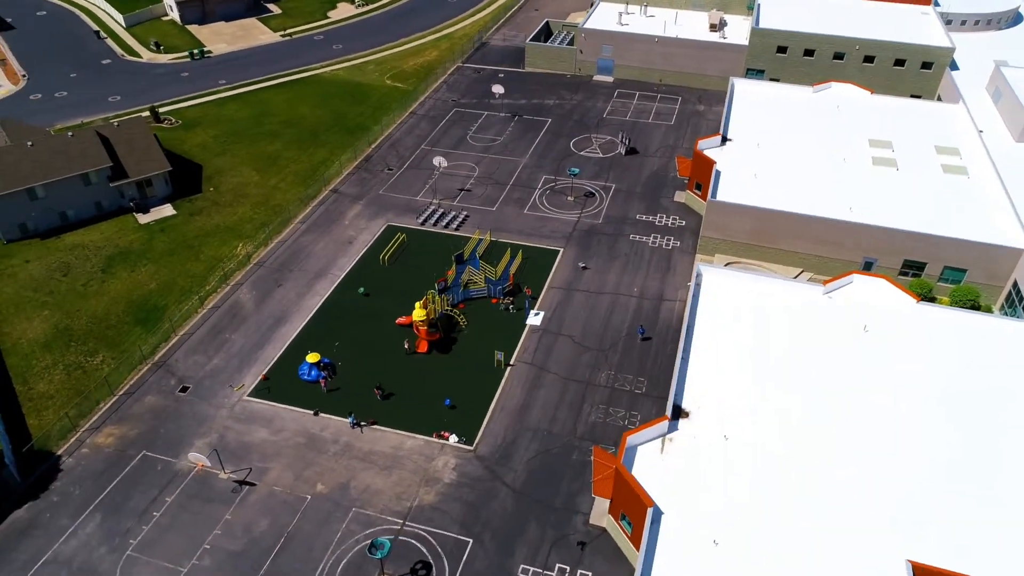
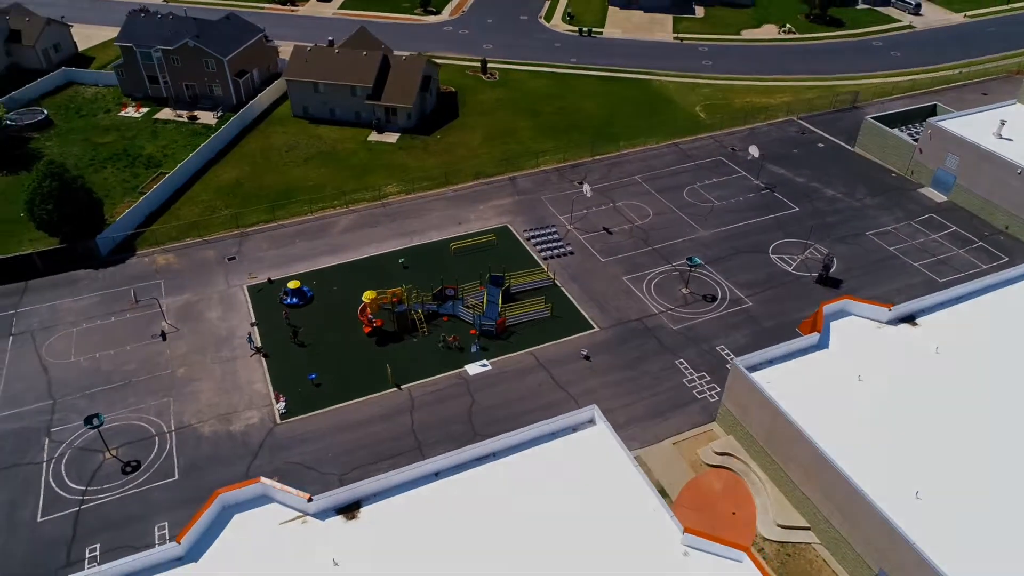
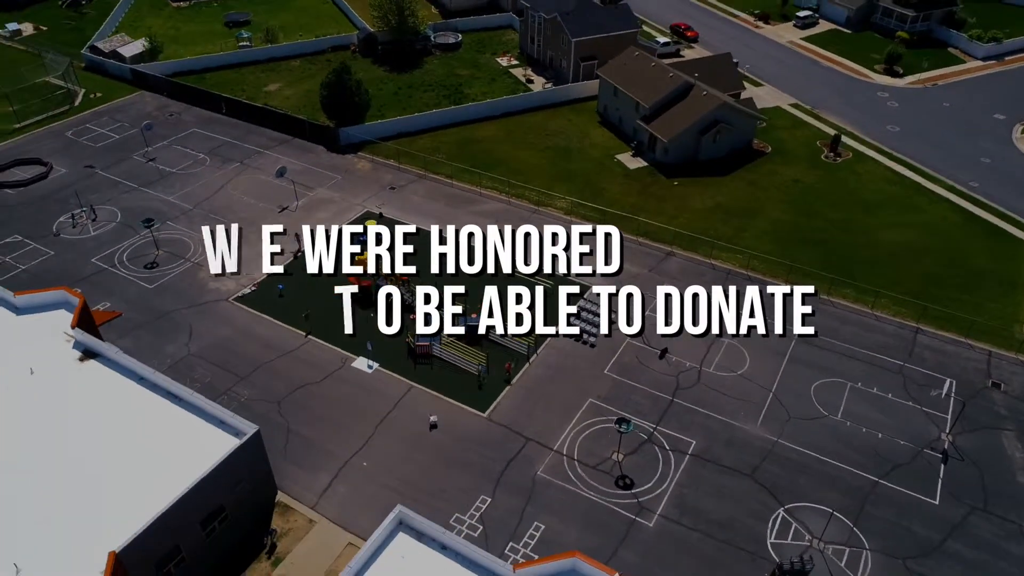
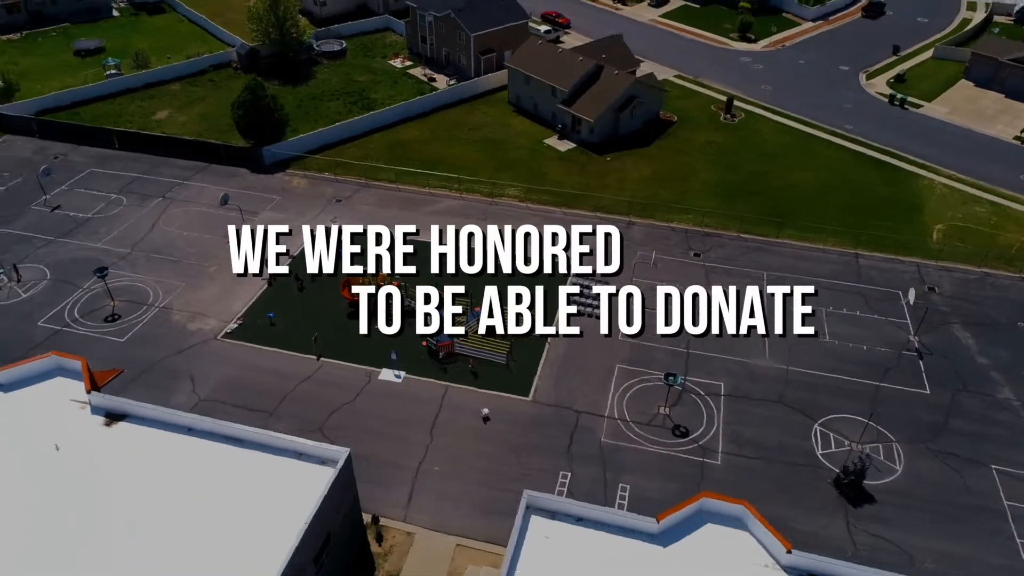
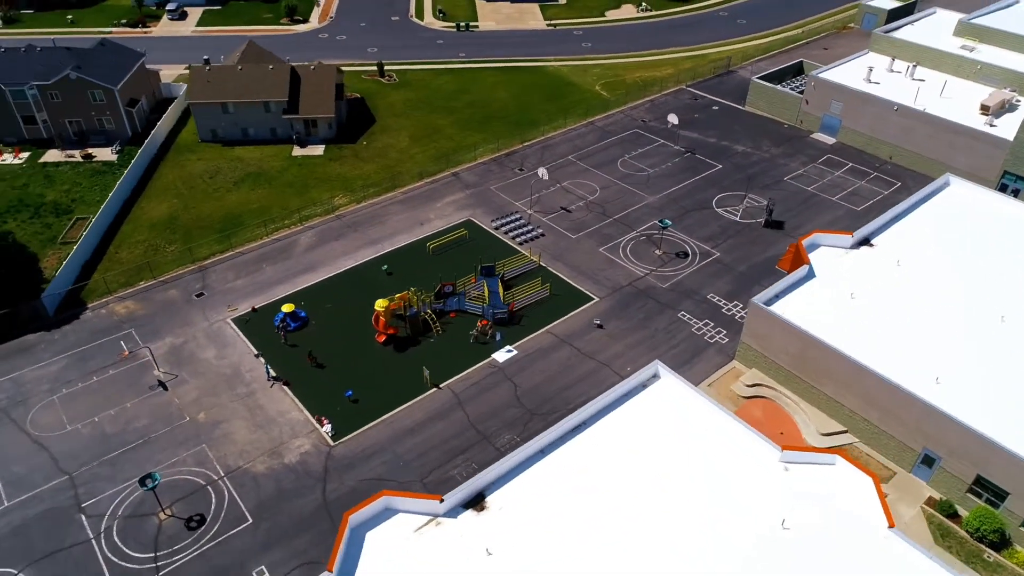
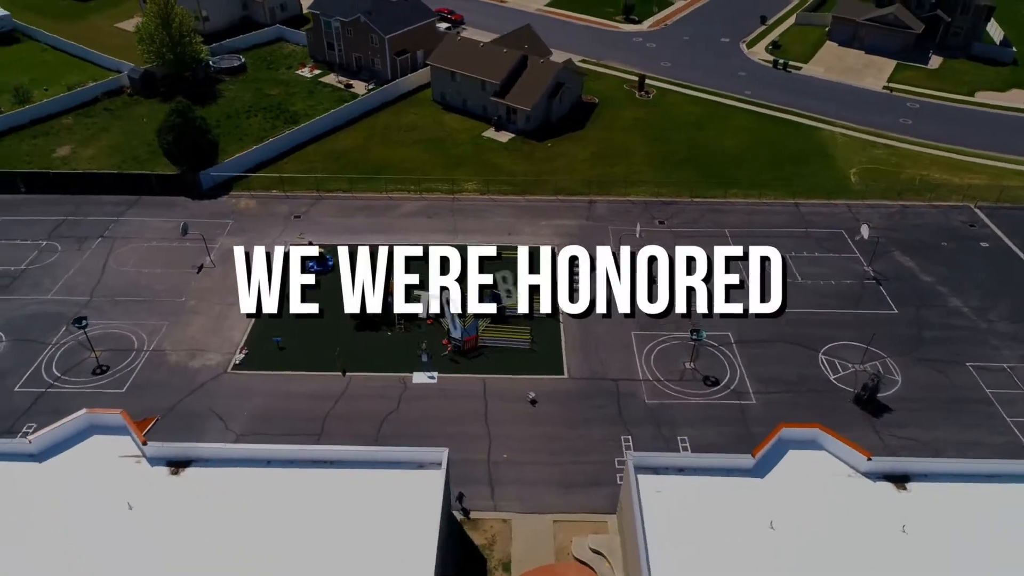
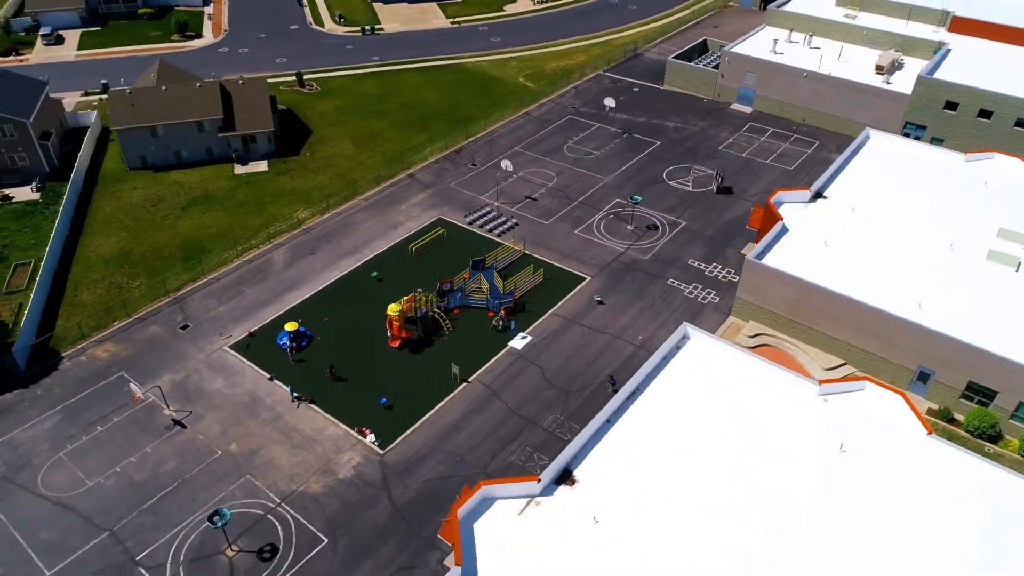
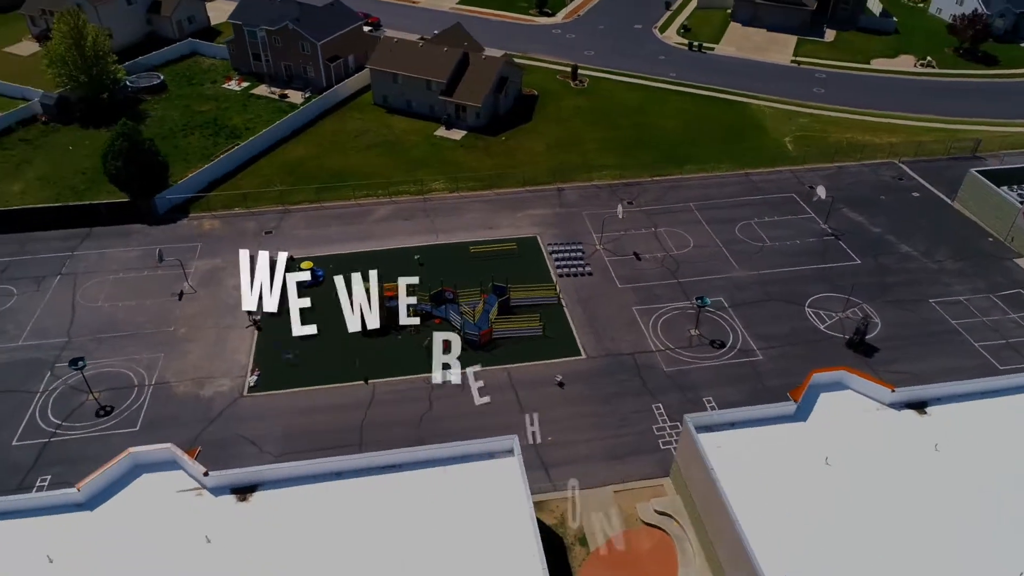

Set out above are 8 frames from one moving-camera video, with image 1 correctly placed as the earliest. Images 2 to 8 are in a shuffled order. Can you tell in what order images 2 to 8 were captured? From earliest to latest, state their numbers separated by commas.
7, 5, 2, 8, 6, 4, 3
